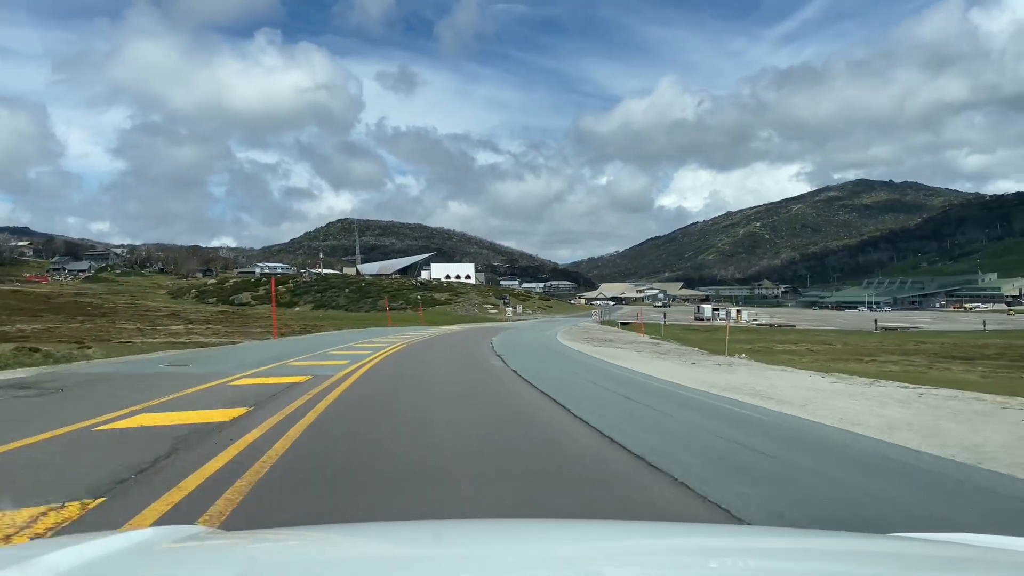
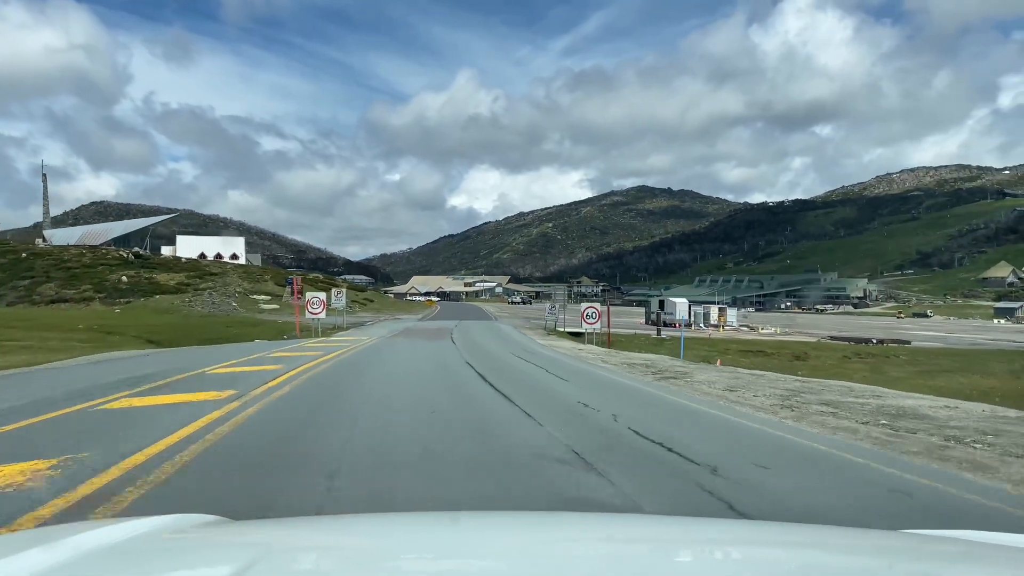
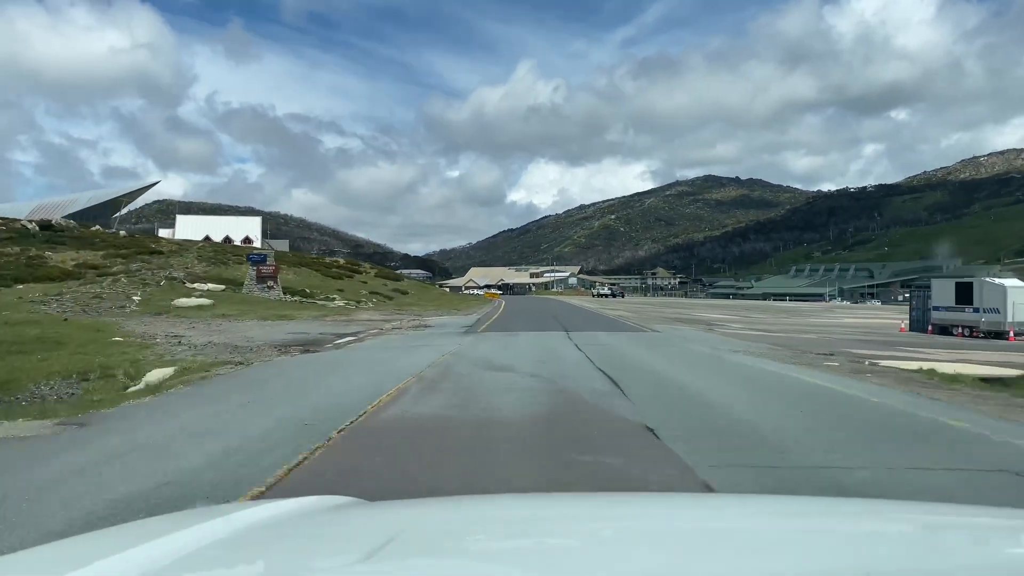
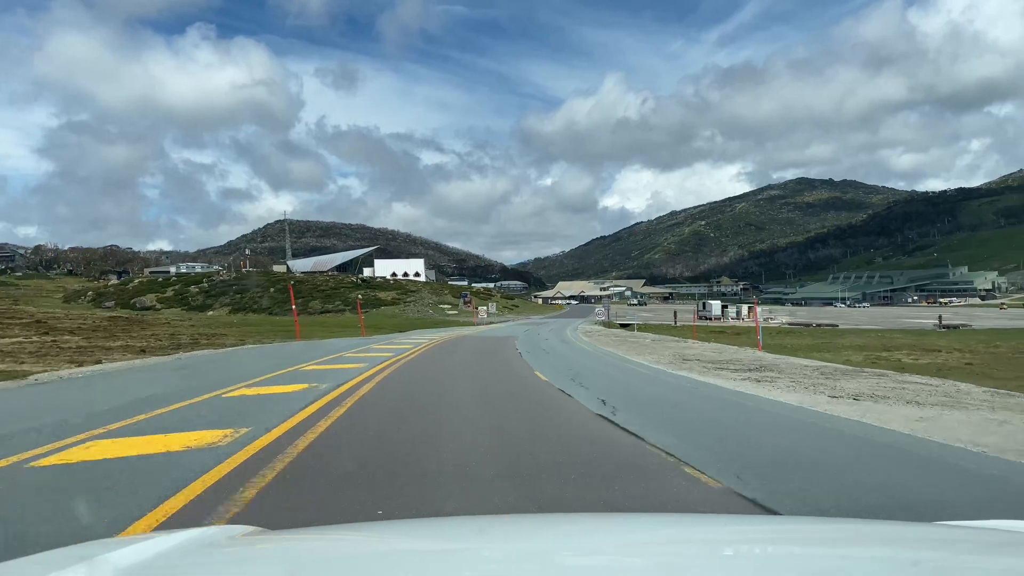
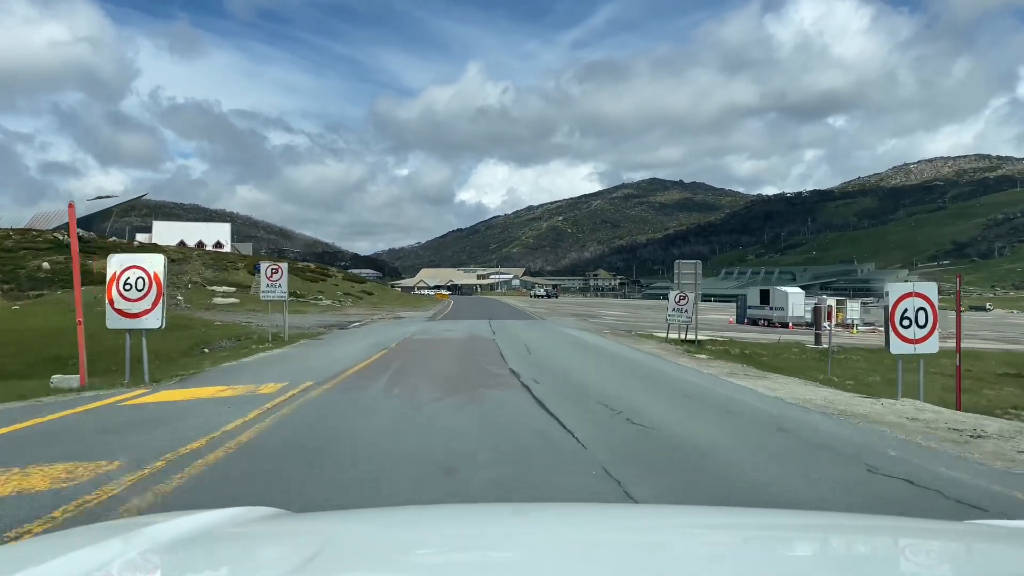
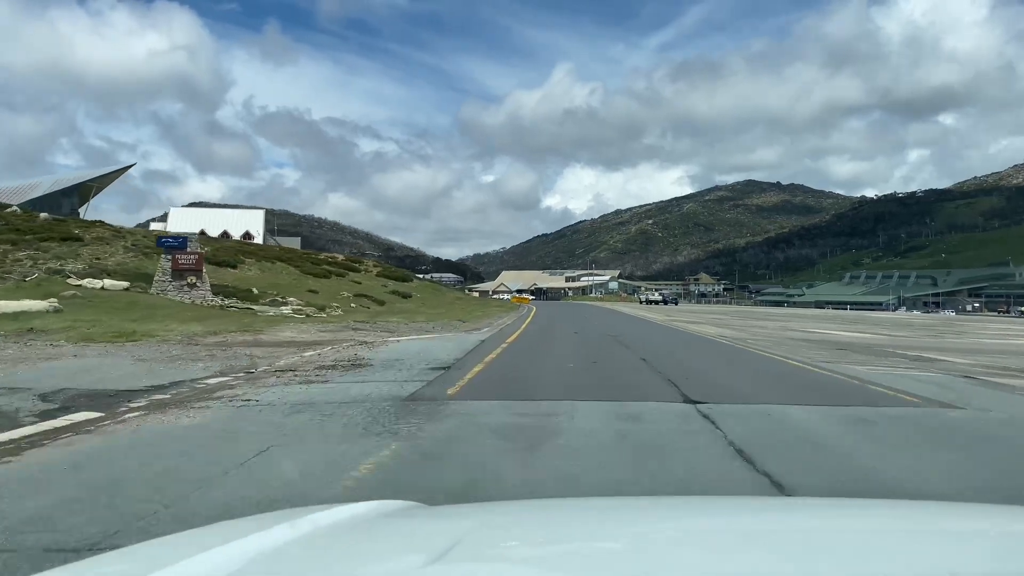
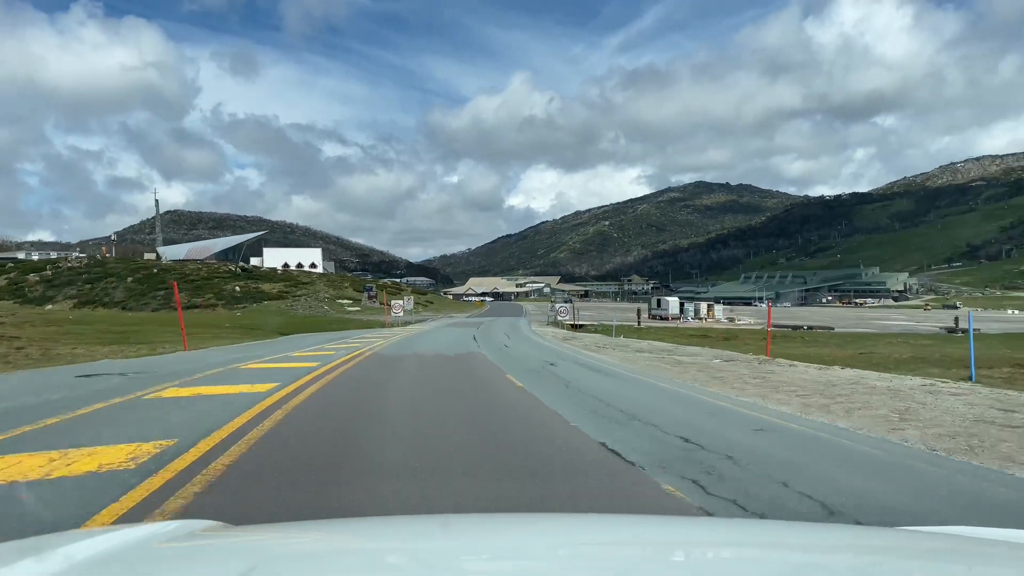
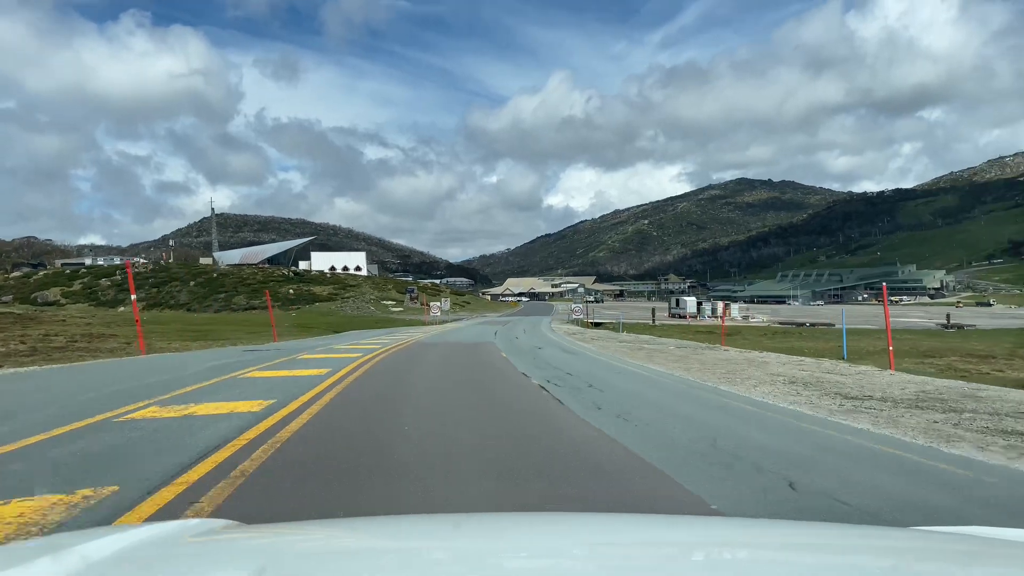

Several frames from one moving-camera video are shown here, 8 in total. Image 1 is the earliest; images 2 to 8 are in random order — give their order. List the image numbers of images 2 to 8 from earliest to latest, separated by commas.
4, 8, 7, 2, 5, 3, 6
